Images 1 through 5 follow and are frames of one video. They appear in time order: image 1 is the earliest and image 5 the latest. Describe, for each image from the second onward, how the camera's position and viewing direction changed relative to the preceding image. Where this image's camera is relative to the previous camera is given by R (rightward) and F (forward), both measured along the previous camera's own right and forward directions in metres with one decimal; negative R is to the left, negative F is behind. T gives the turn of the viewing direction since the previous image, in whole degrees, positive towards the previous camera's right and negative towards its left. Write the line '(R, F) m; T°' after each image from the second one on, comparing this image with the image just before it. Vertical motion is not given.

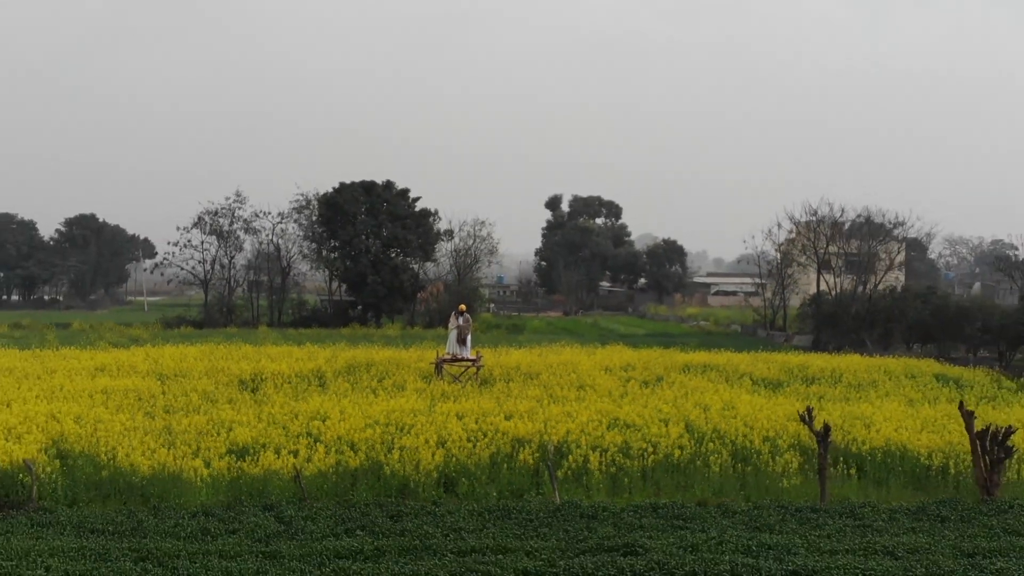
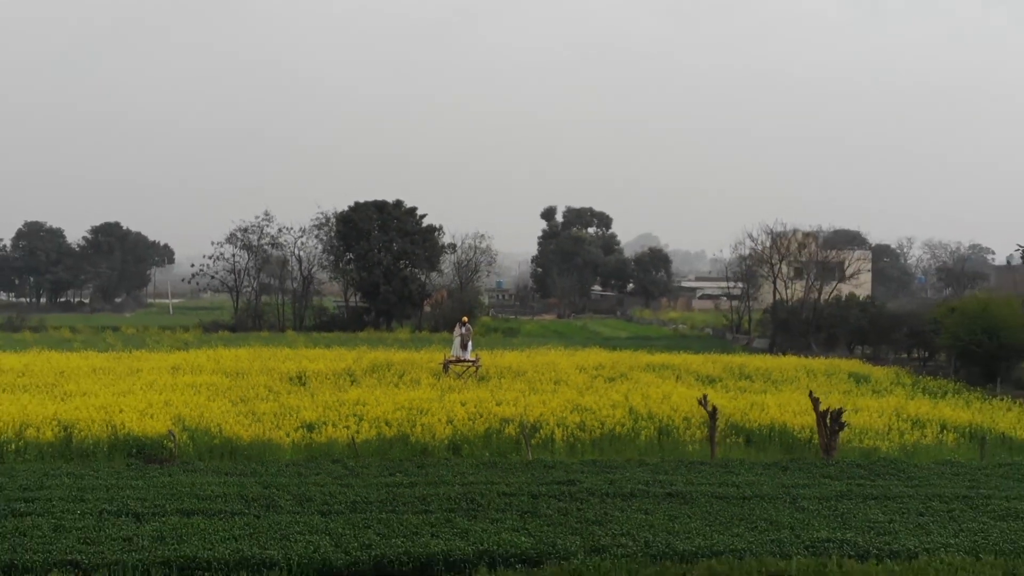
(+0.1, -2.0) m; 0°
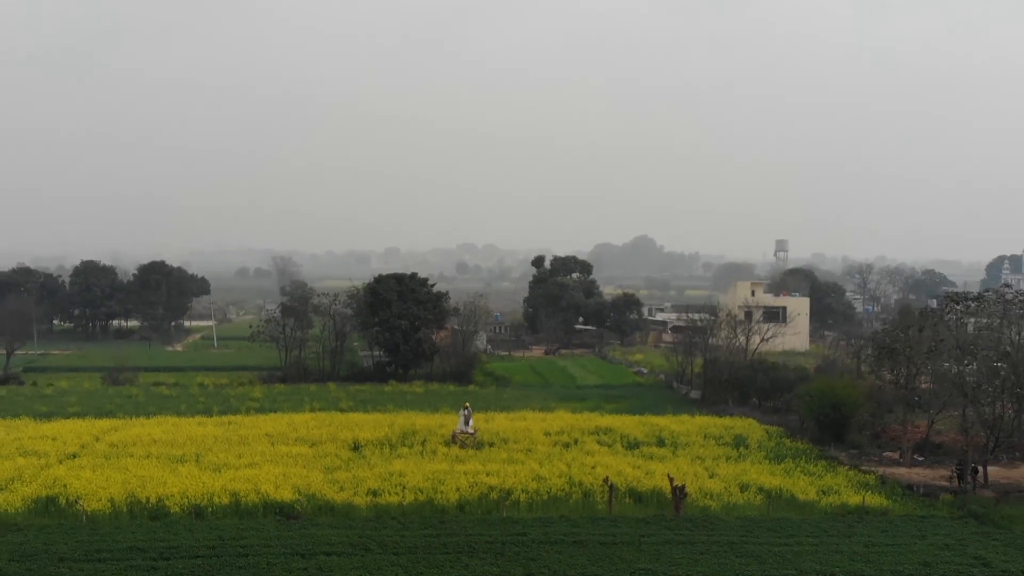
(+0.2, -4.8) m; 0°
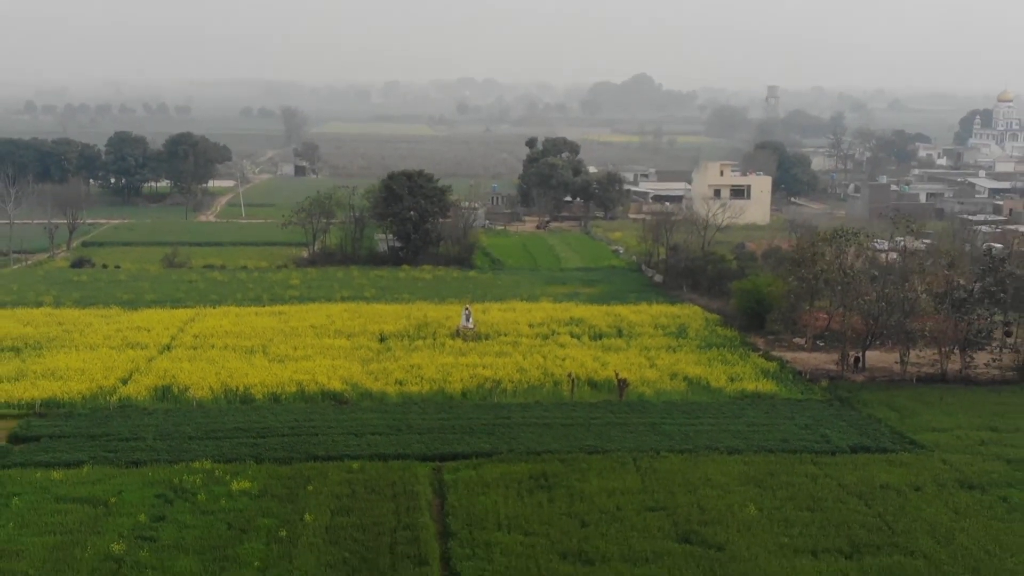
(+0.2, -3.9) m; 0°
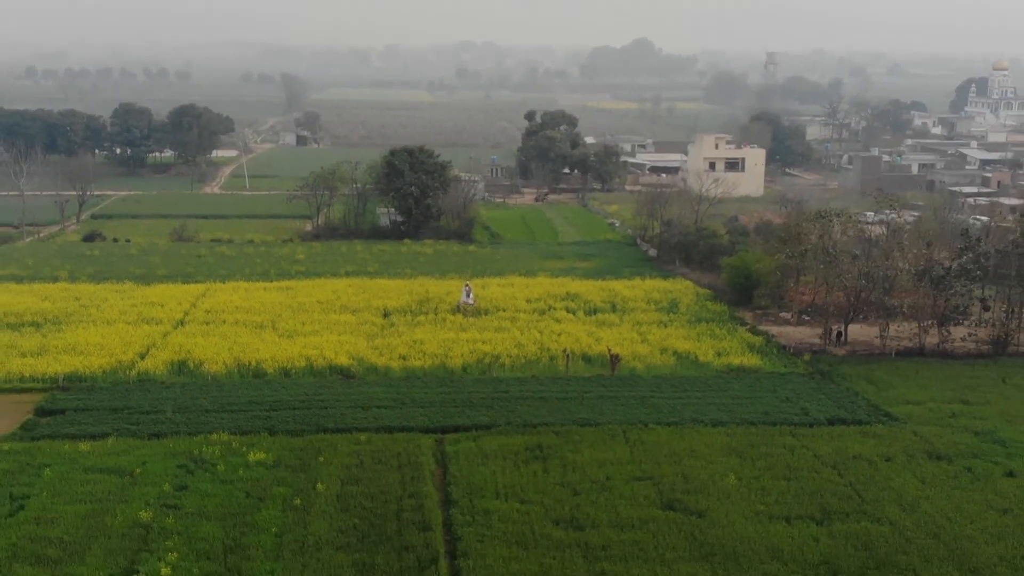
(0.0, -0.8) m; 0°
